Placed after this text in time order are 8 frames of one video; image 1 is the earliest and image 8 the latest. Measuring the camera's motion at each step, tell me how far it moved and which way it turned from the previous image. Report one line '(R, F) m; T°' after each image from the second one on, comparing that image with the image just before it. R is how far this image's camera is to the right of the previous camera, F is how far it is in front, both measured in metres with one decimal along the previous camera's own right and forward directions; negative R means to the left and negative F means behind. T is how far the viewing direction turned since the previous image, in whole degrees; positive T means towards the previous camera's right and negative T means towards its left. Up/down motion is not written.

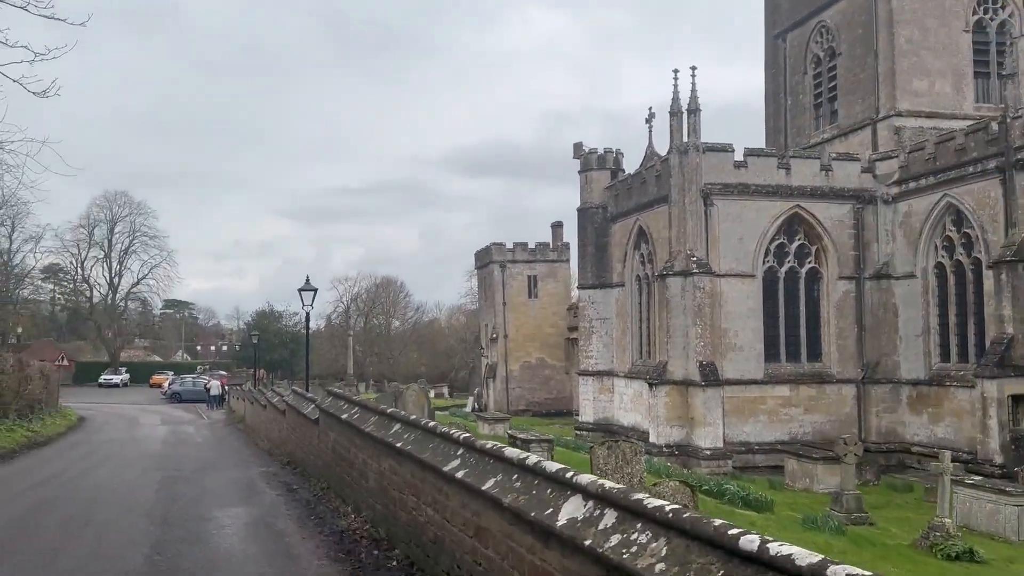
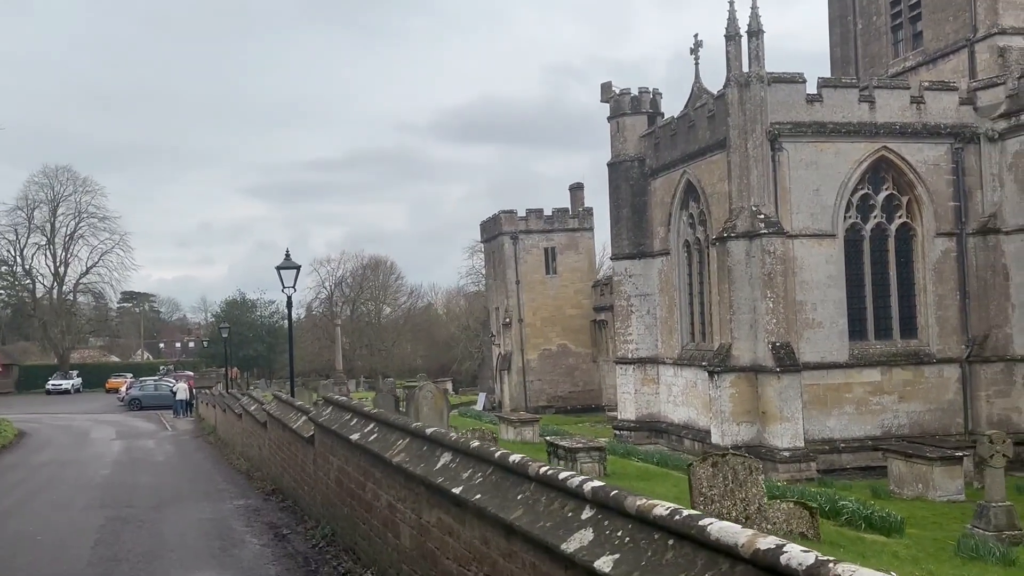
(-0.3, +4.1) m; -1°
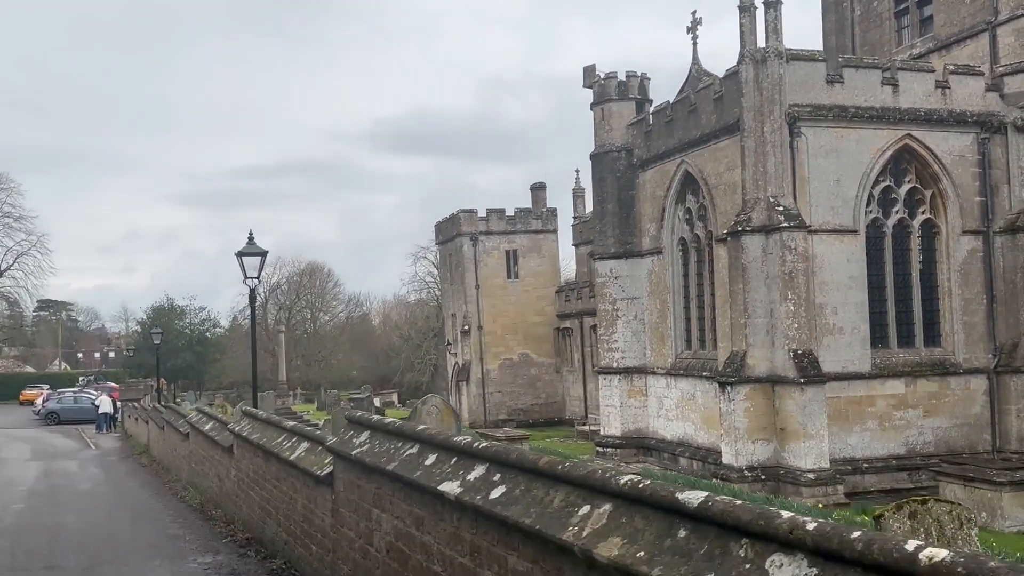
(-1.0, +2.3) m; +4°
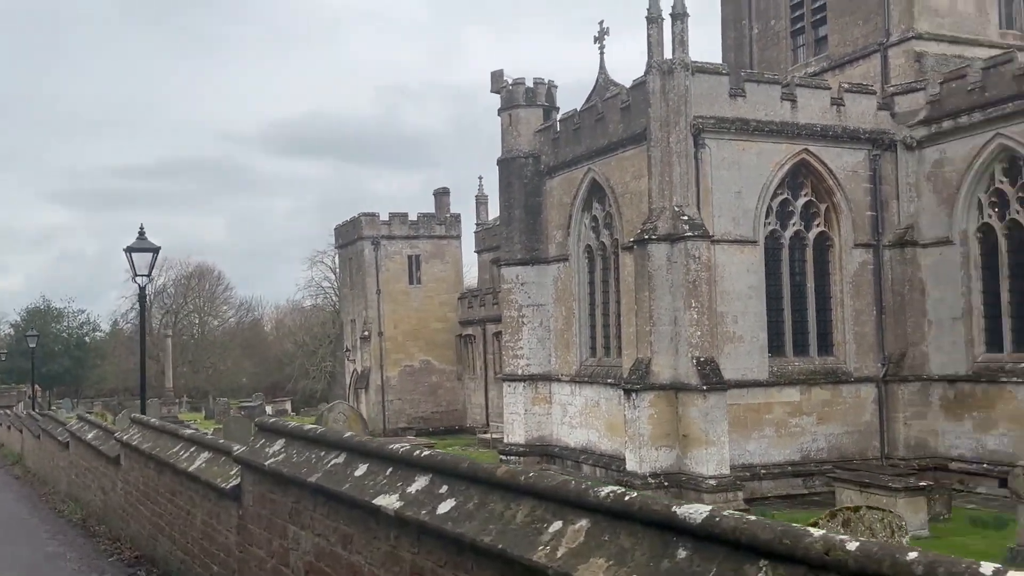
(-0.2, +0.2) m; +6°
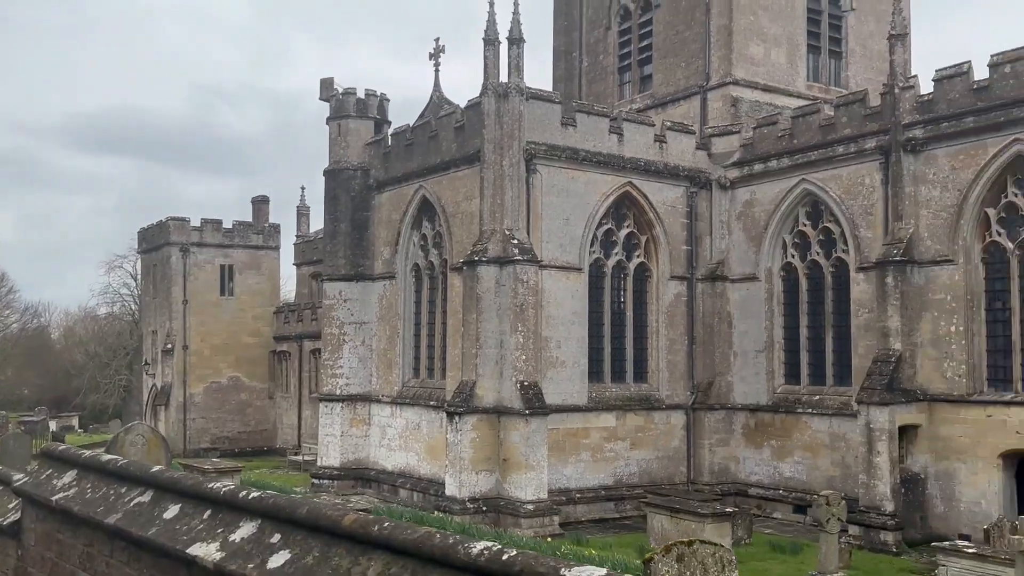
(-0.2, +0.3) m; +11°
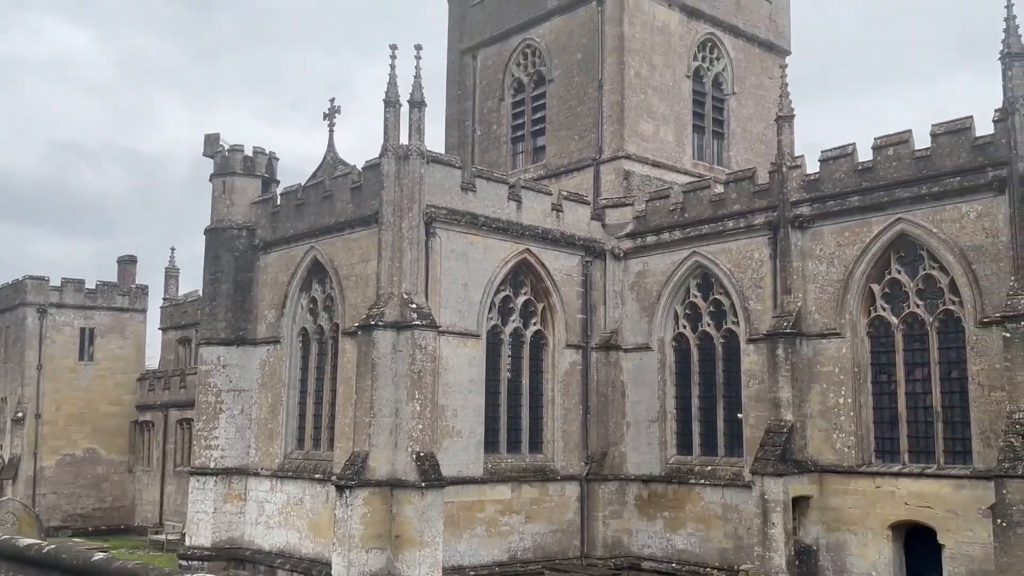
(-0.5, +0.5) m; +8°
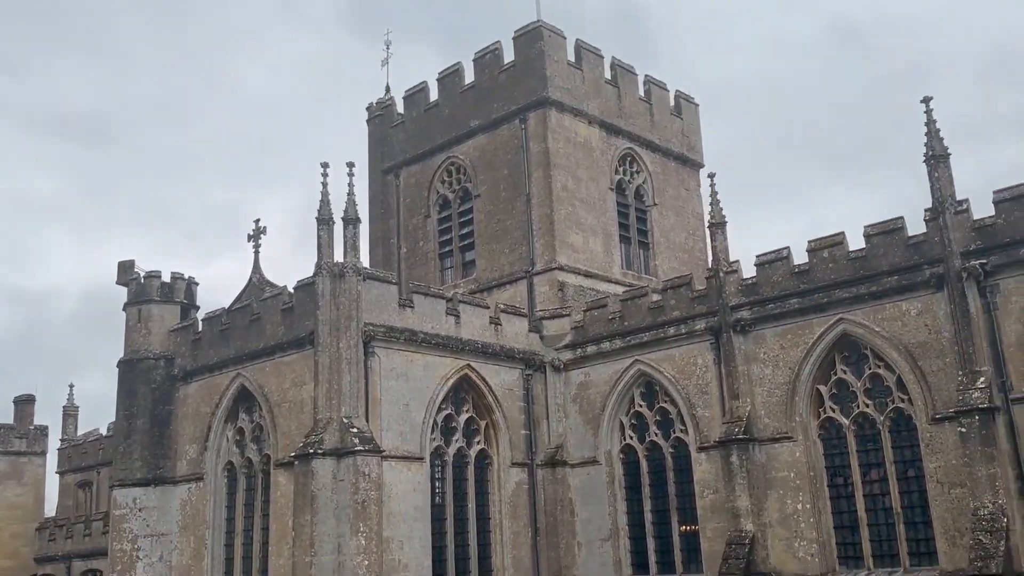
(-0.5, +0.6) m; +6°
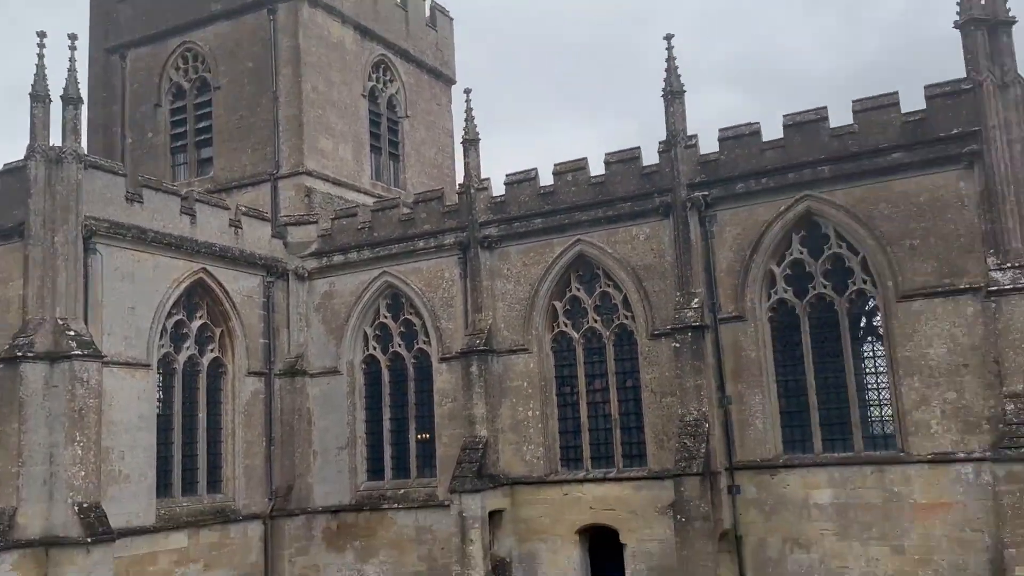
(-0.2, +0.1) m; +16°
